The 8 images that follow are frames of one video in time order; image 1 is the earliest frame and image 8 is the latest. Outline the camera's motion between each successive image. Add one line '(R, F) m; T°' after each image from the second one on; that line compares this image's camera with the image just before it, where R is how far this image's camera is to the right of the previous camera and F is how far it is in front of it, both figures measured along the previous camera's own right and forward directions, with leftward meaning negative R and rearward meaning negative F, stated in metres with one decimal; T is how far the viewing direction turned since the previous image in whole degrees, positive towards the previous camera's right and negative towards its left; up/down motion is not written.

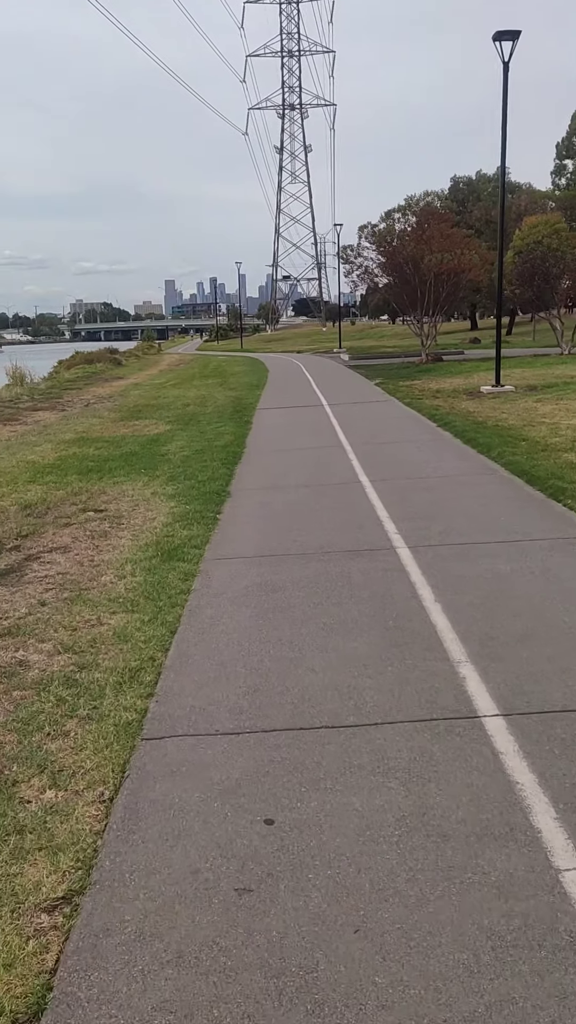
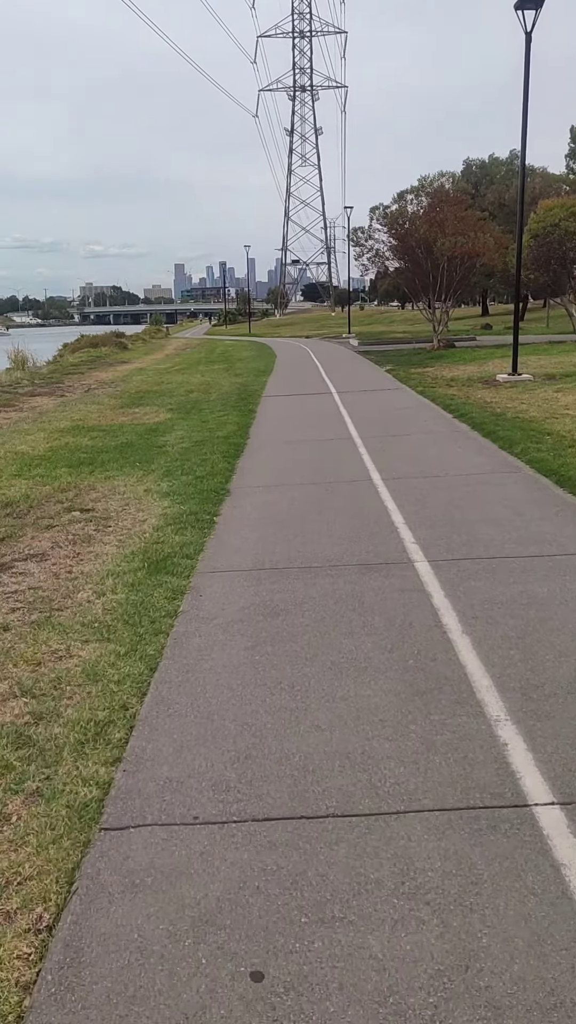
(0.0, +0.8) m; -1°
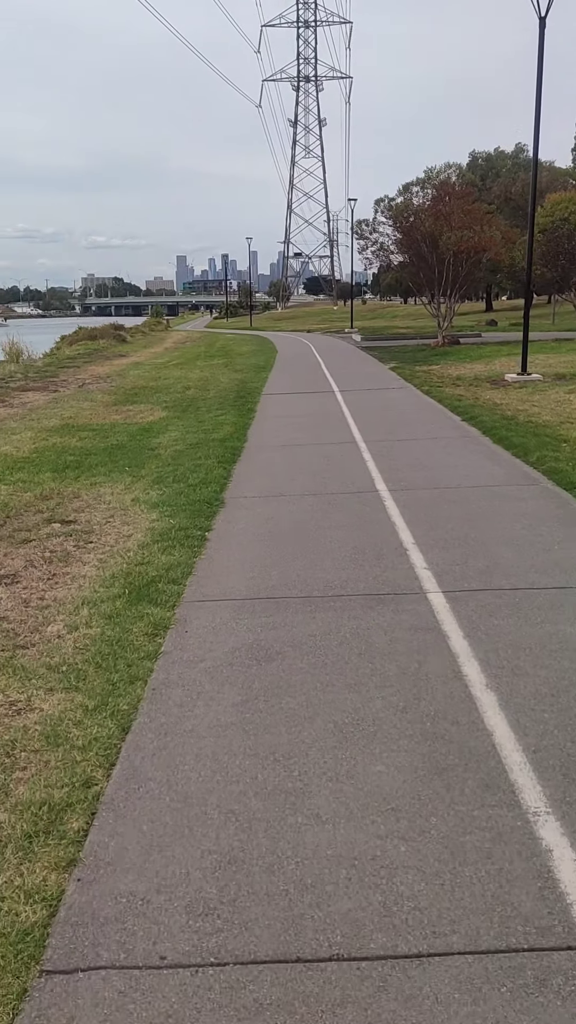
(0.0, +0.6) m; 0°
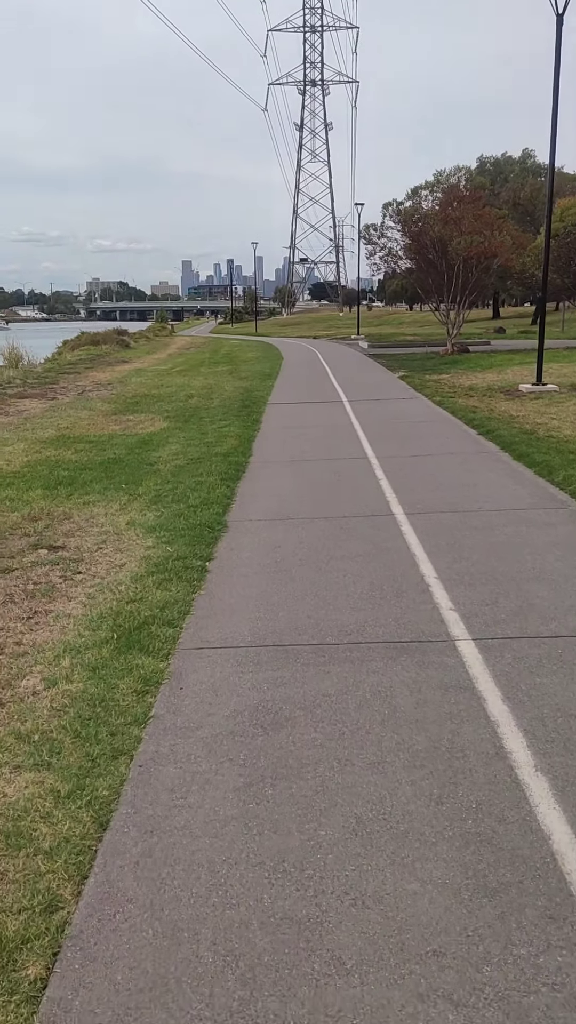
(0.0, +0.6) m; 0°
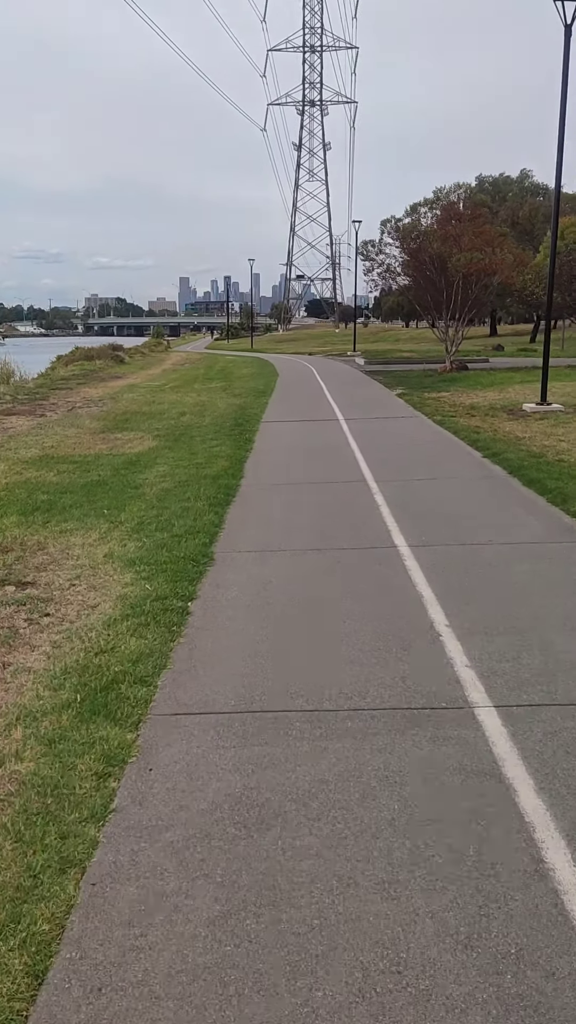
(0.0, +0.6) m; 0°
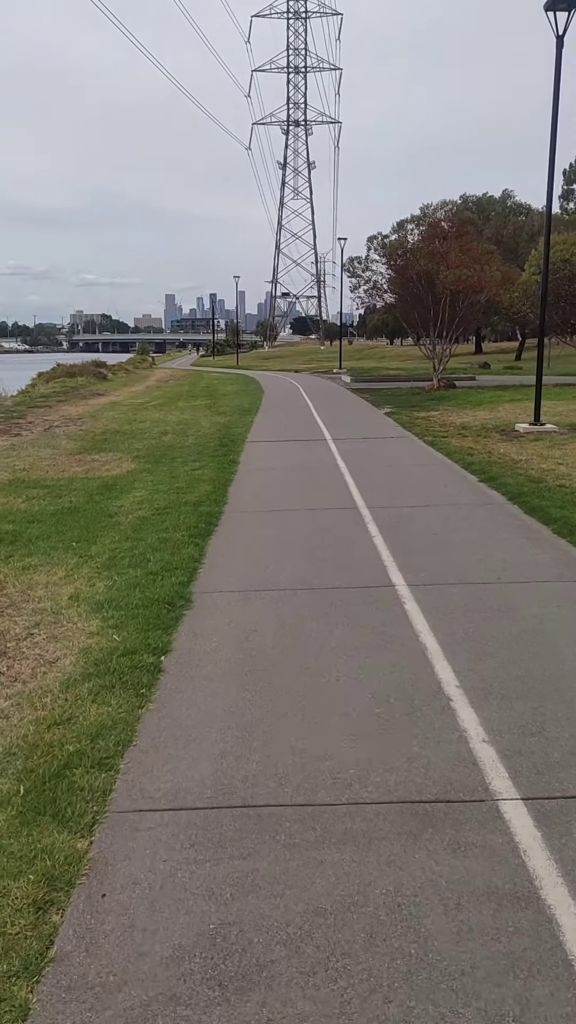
(0.0, +0.6) m; +1°
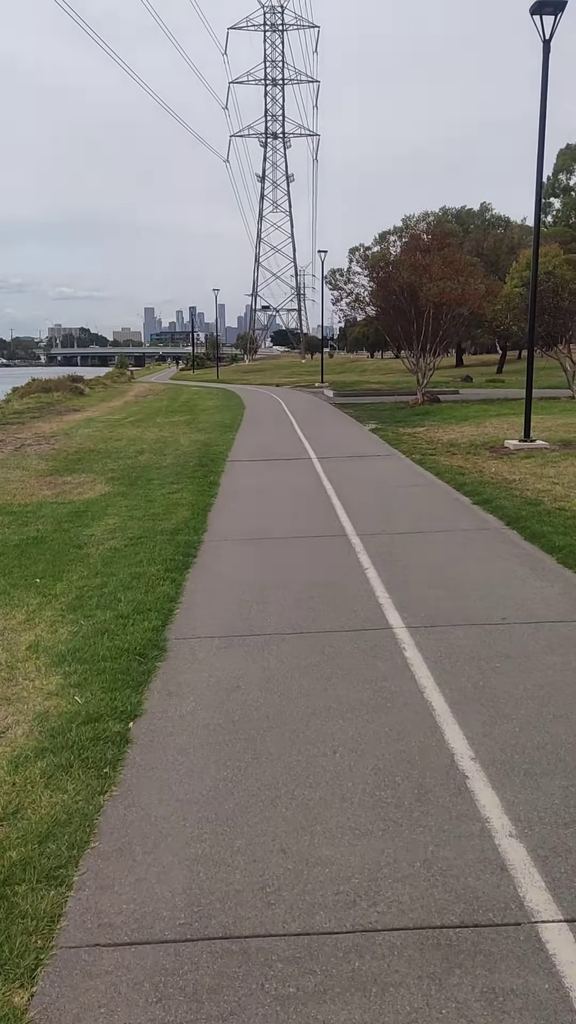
(0.0, +0.6) m; +1°
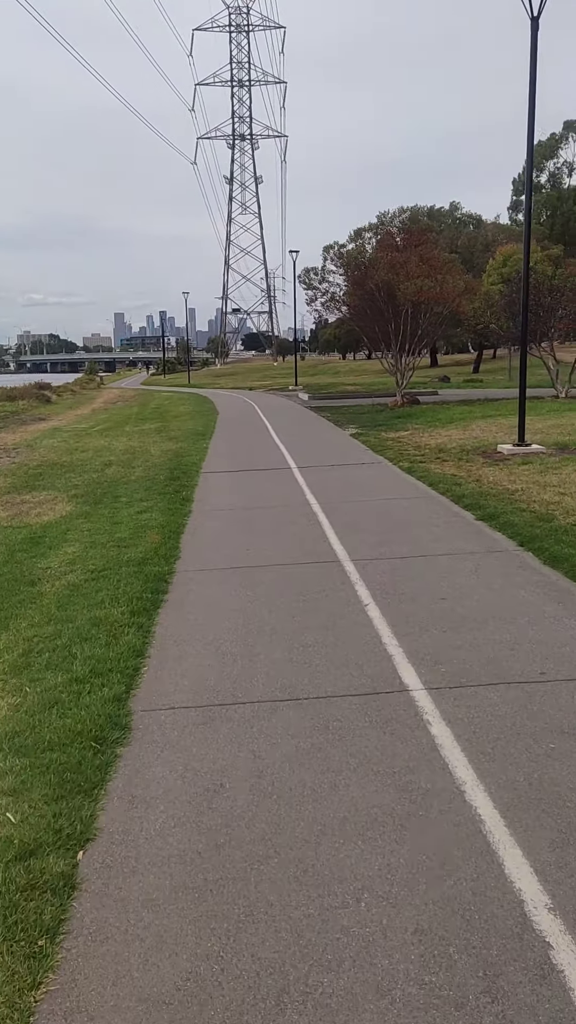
(-0.1, +1.0) m; +2°
